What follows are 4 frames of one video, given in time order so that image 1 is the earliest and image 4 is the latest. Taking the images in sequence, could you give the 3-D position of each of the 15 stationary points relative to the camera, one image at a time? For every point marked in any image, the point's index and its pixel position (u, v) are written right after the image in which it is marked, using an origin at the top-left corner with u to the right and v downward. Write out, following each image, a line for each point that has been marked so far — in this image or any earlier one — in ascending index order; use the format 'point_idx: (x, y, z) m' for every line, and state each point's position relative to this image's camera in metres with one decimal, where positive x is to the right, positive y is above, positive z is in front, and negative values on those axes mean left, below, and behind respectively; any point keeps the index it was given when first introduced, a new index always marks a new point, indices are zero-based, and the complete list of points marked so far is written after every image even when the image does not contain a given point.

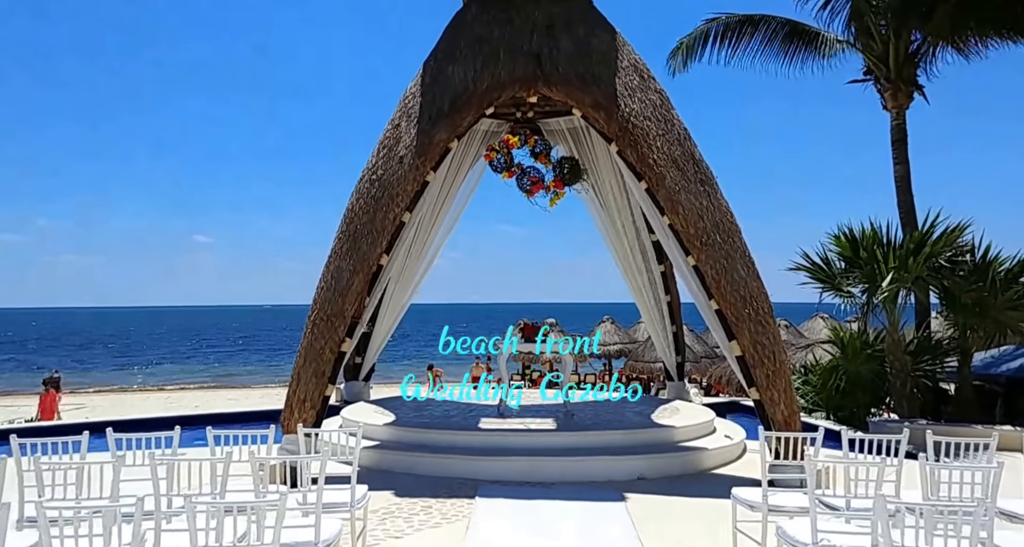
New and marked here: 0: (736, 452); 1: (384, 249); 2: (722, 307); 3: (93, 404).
0: (+2.3, -1.9, +7.0) m
1: (-1.2, +0.2, +6.5) m
2: (+2.0, -0.3, +6.5) m
3: (-12.2, -3.9, +20.0) m
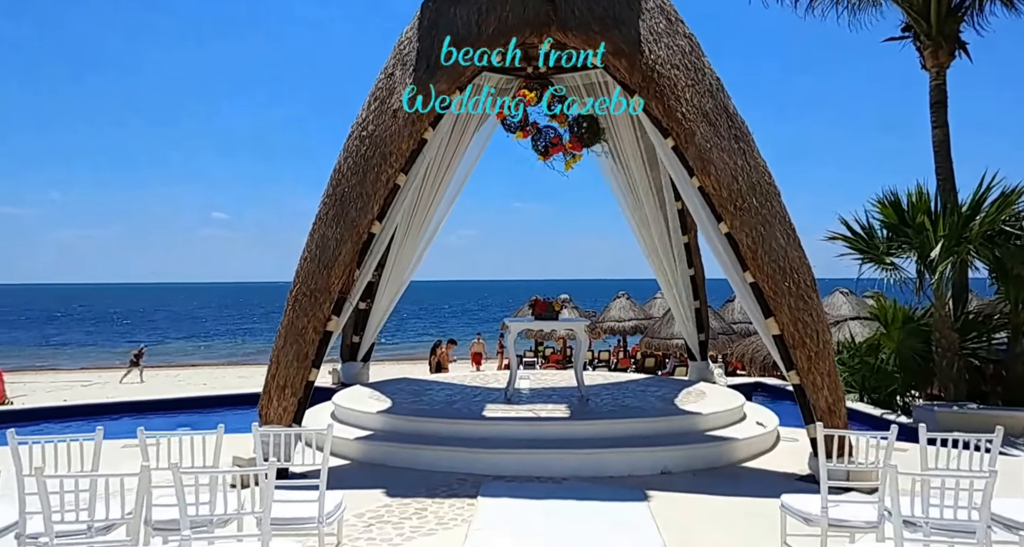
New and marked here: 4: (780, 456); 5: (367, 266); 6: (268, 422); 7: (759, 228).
0: (+2.4, -1.6, +6.2) m
1: (-1.2, +0.5, +5.8) m
2: (+2.1, 0.0, +5.7) m
3: (-11.9, -3.2, +19.6) m
4: (+2.4, -1.7, +6.0) m
5: (-1.3, +0.1, +5.9) m
6: (-2.0, -1.2, +5.4) m
7: (+2.1, +0.4, +5.7) m
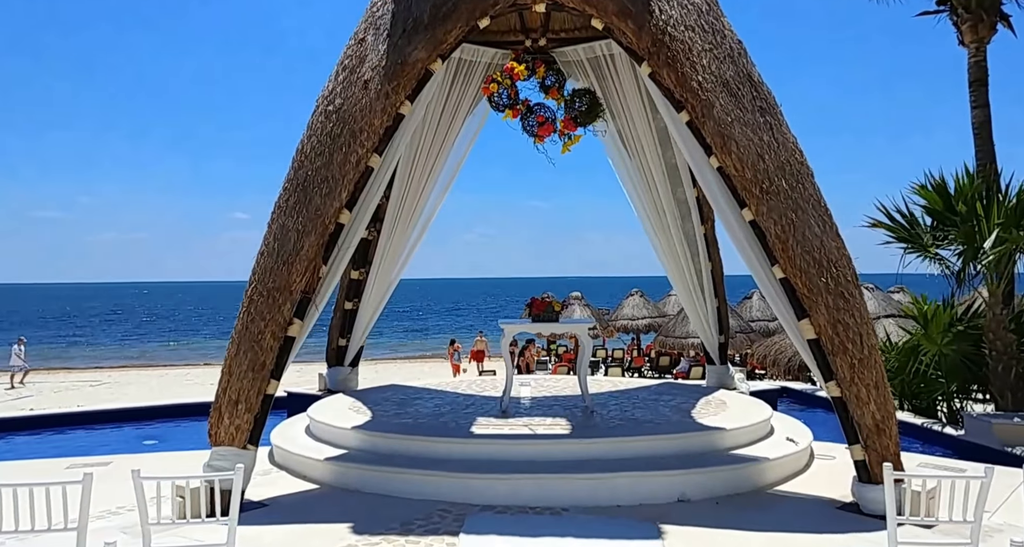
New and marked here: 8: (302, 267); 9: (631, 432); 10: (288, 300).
0: (+2.4, -1.5, +5.4) m
1: (-1.3, +0.5, +5.0) m
2: (+2.0, 0.0, +4.8) m
3: (-11.6, -3.1, +19.1) m
4: (+2.4, -1.6, +5.2) m
5: (-1.4, +0.1, +5.1) m
6: (-2.1, -1.2, +4.7) m
7: (+2.0, +0.4, +4.9) m
8: (-1.5, 0.0, +4.8) m
9: (+0.9, -1.2, +5.2) m
10: (-1.6, -0.2, +4.8) m
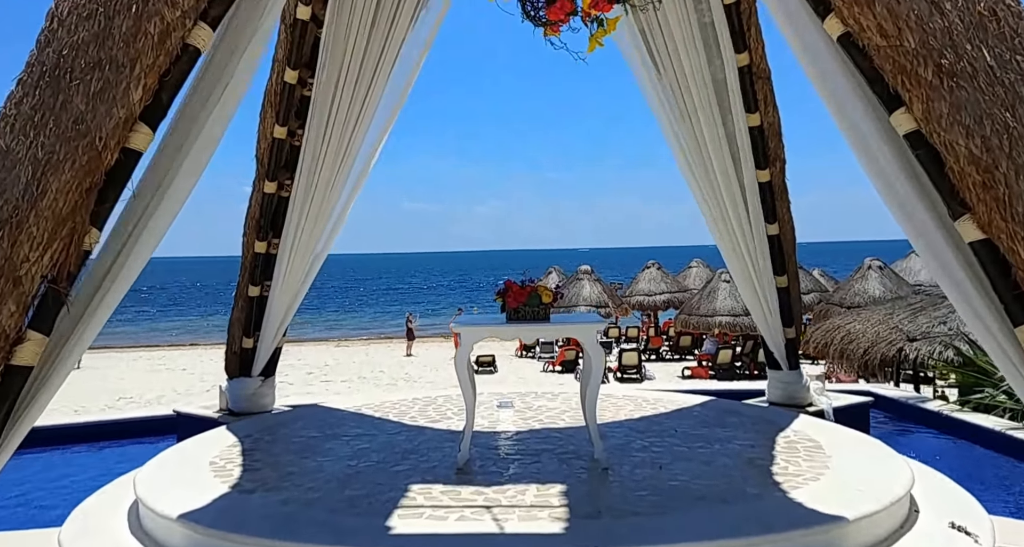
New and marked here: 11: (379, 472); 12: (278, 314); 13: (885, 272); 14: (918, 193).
0: (+2.2, -1.3, +3.0) m
1: (-1.5, +0.6, +2.6) m
2: (+1.8, +0.2, +2.4) m
3: (-11.6, -2.6, +17.0) m
4: (+2.2, -1.4, +2.8) m
5: (-1.6, +0.2, +2.8) m
6: (-2.3, -1.1, +2.4) m
7: (+1.8, +0.6, +2.4) m
8: (-1.7, +0.1, +2.5) m
9: (+0.7, -1.1, +2.9) m
10: (-1.8, -0.1, +2.4) m
11: (-0.7, -1.1, +3.7) m
12: (-1.9, -0.3, +5.6) m
13: (+7.9, 0.0, +14.1) m
14: (+1.6, +0.3, +2.6) m
